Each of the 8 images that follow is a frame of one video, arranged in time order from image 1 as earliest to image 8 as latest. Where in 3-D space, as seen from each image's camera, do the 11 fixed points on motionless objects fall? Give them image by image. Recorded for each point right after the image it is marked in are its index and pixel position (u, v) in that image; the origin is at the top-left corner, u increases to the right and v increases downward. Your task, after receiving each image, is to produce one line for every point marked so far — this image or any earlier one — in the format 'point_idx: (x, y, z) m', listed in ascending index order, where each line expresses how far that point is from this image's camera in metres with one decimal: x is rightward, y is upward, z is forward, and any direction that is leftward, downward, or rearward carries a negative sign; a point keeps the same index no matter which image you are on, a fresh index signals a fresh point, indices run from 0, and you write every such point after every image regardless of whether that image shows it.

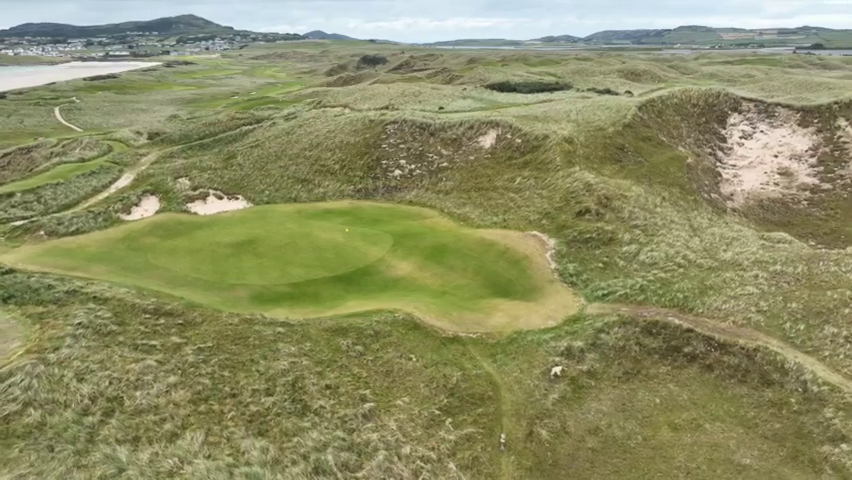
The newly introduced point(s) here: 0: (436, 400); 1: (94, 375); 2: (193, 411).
0: (+0.3, -4.2, +15.5) m
1: (-7.1, -2.9, +12.8) m
2: (-4.9, -3.7, +12.7) m
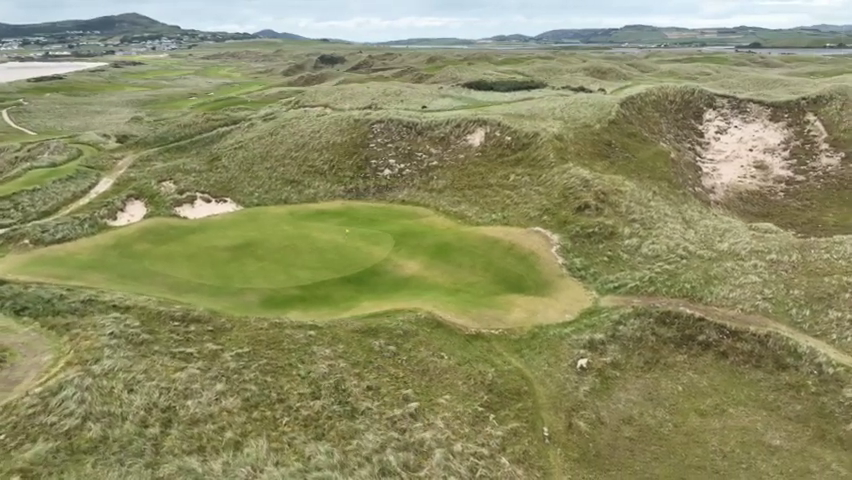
0: (+1.4, -4.1, +15.6) m
1: (-5.8, -3.0, +12.4) m
2: (-3.7, -3.7, +12.5) m
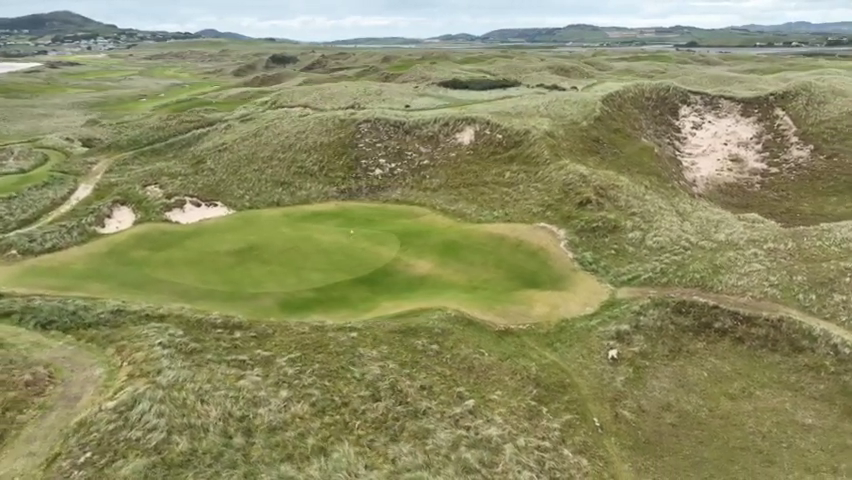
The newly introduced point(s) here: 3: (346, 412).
0: (+2.7, -4.0, +15.8) m
1: (-4.3, -3.1, +12.0) m
2: (-2.1, -3.8, +12.2) m
3: (-1.7, -3.8, +13.0) m
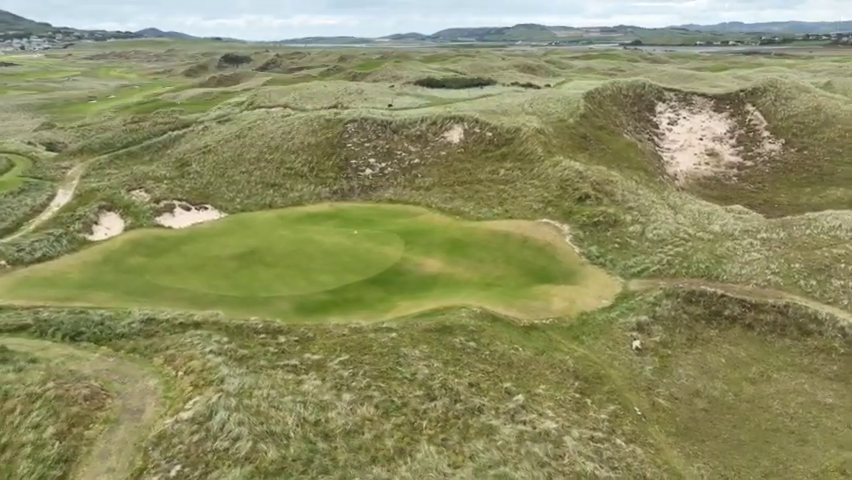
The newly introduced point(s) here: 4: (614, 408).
0: (+3.9, -3.9, +16.1) m
1: (-2.8, -3.2, +11.7) m
2: (-0.7, -3.8, +12.2) m
3: (-0.3, -3.7, +12.9) m
4: (+4.9, -4.4, +15.5) m
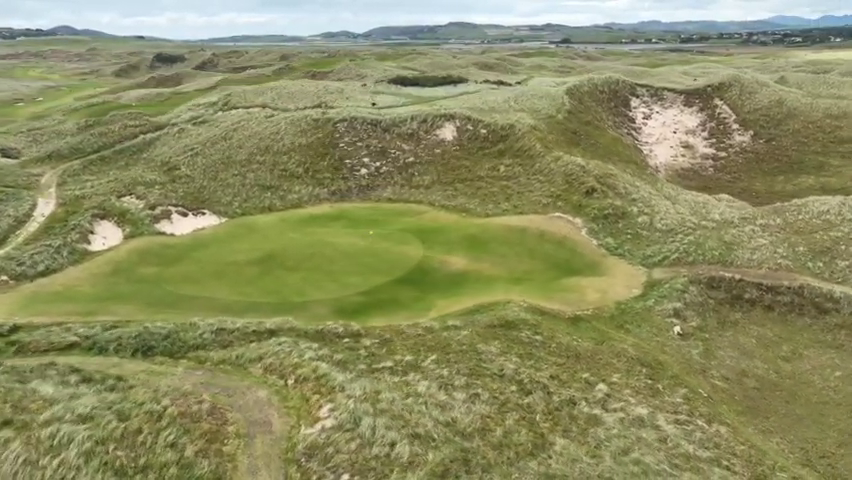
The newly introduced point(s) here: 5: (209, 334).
0: (+5.9, -3.7, +16.6) m
1: (-0.3, -3.2, +11.6) m
2: (+1.8, -3.7, +12.2) m
3: (+2.0, -3.7, +13.0) m
4: (+7.0, -4.1, +16.1) m
5: (-5.4, -2.3, +14.8) m
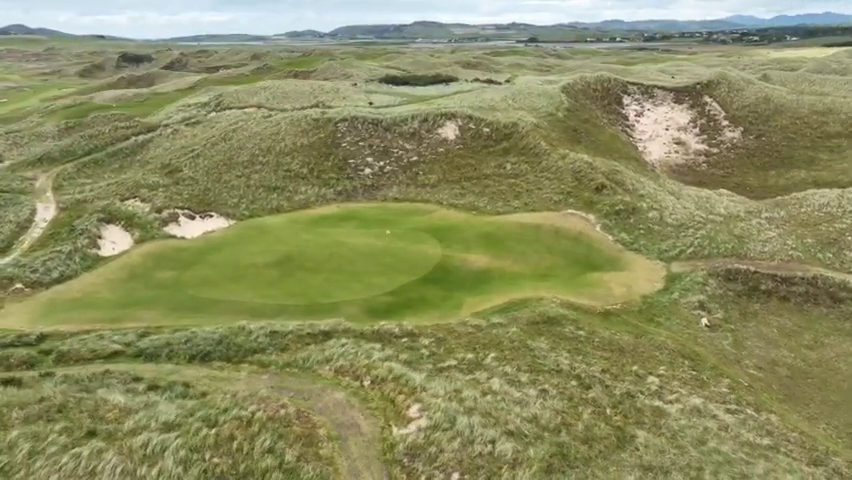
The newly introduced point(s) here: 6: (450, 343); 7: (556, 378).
0: (+7.2, -3.5, +16.9) m
1: (+1.2, -3.2, +11.6) m
2: (+3.3, -3.6, +12.4) m
3: (+3.5, -3.6, +13.2) m
4: (+8.4, -3.9, +16.5) m
5: (-4.0, -2.4, +14.6) m
6: (+0.6, -2.6, +14.9) m
7: (+3.1, -3.3, +14.2) m
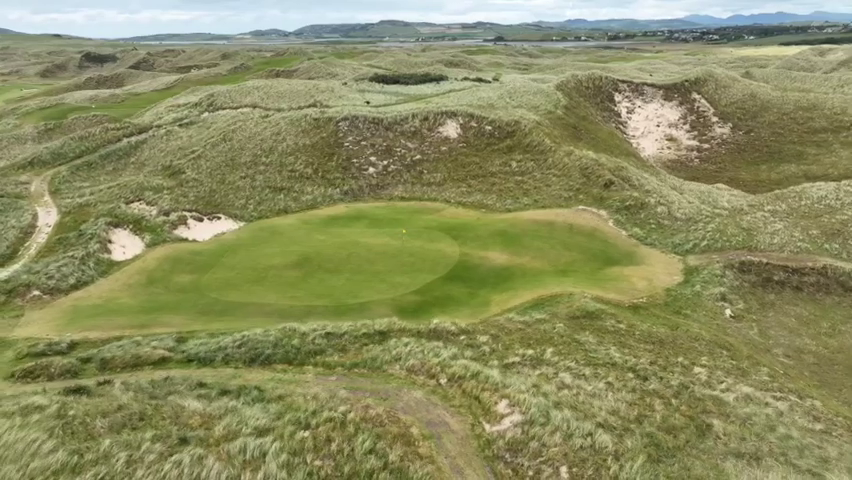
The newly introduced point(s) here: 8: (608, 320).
0: (+8.5, -3.3, +17.3) m
1: (+2.8, -3.1, +11.7) m
2: (+4.9, -3.5, +12.6) m
3: (+5.0, -3.5, +13.4) m
4: (+9.7, -3.7, +17.0) m
5: (-2.6, -2.4, +14.4) m
6: (+2.0, -2.5, +14.9) m
7: (+4.6, -3.2, +14.4) m
8: (+5.5, -2.4, +17.9) m
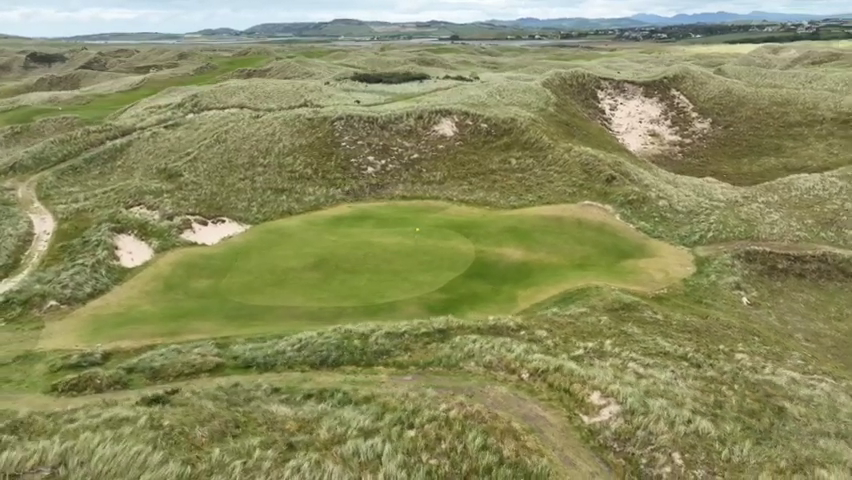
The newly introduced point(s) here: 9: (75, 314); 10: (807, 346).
0: (+9.8, -3.0, +18.0) m
1: (+4.5, -2.9, +12.0) m
2: (+6.5, -3.3, +13.0) m
3: (+6.6, -3.3, +13.8) m
4: (+11.1, -3.4, +17.7) m
5: (-1.1, -2.4, +14.3) m
6: (+3.4, -2.4, +15.2) m
7: (+6.1, -3.0, +14.8) m
8: (+6.7, -2.2, +18.3) m
9: (-11.8, -2.4, +19.7) m
10: (+12.3, -3.4, +19.1) m
